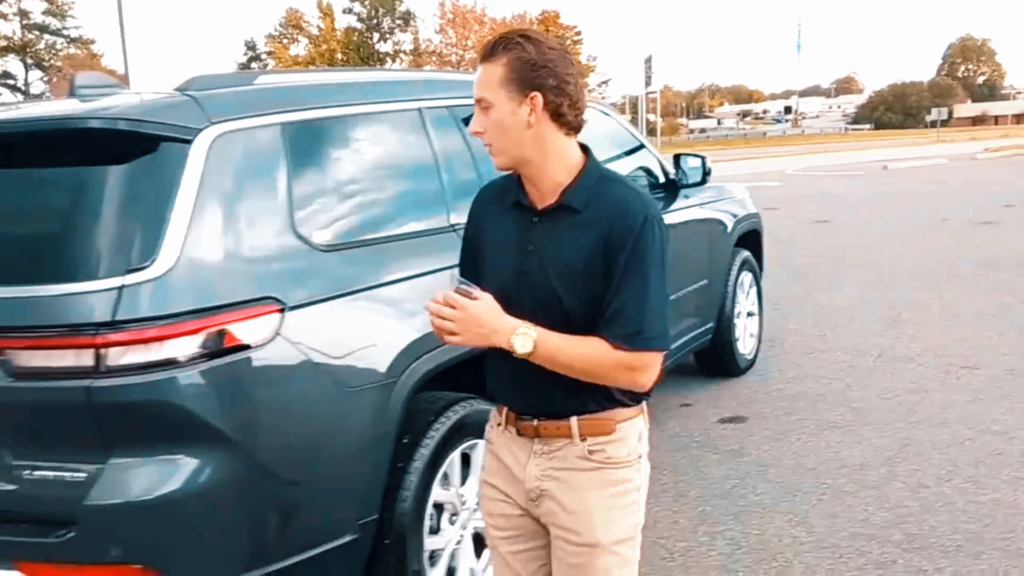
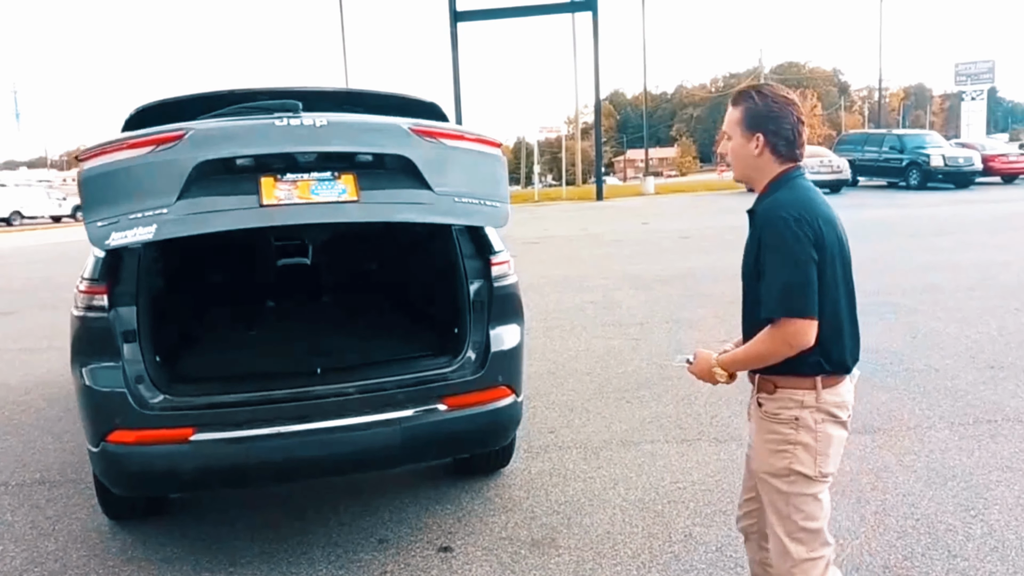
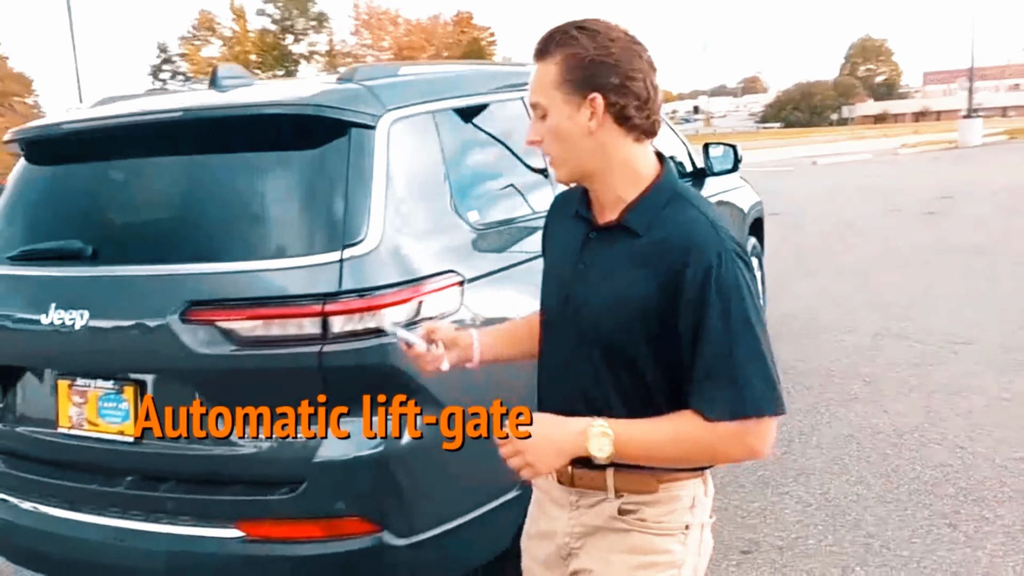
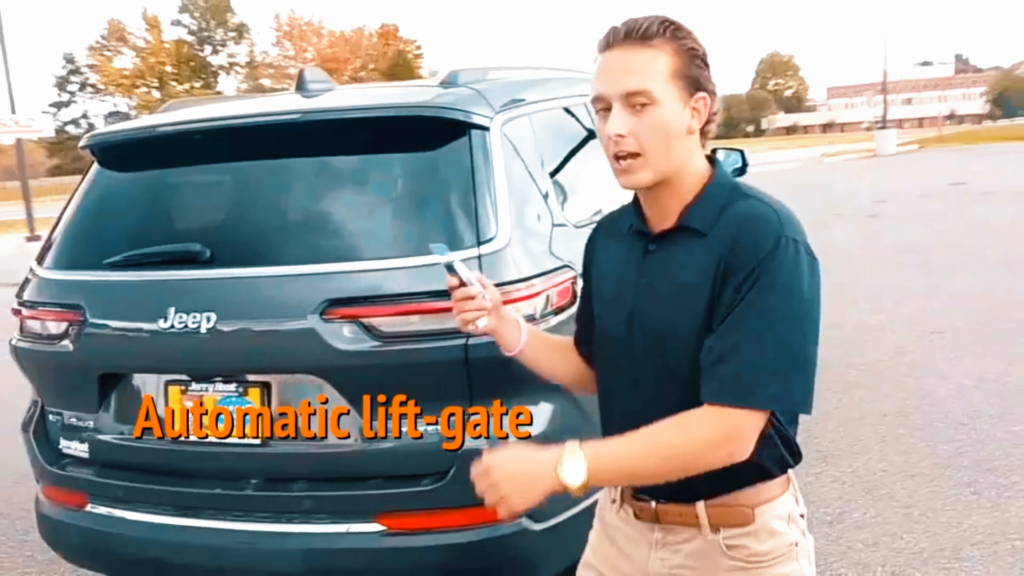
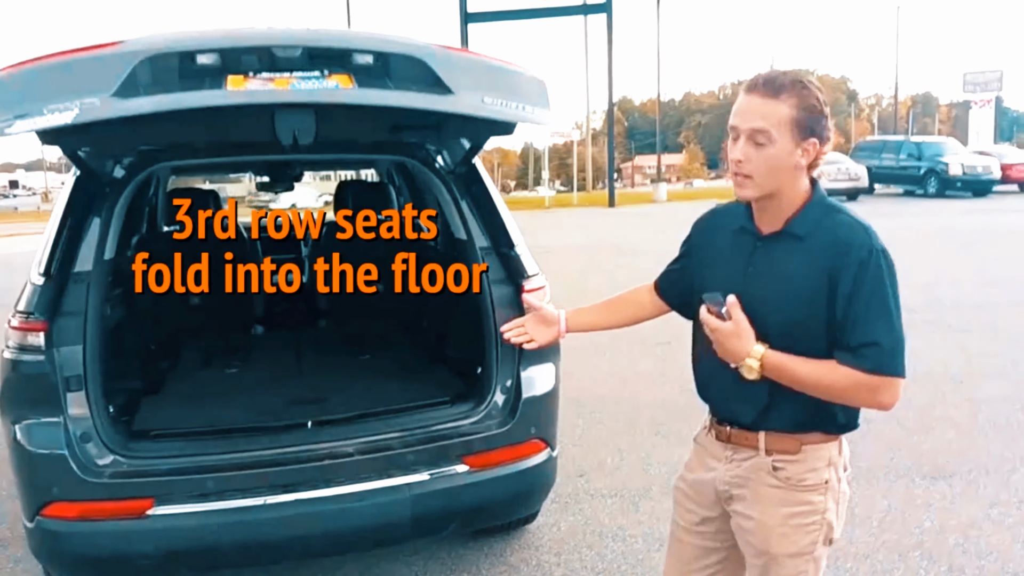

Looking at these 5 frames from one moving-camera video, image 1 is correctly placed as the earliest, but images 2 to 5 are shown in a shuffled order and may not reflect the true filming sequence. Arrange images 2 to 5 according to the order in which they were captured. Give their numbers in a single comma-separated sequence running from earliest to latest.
3, 4, 2, 5
